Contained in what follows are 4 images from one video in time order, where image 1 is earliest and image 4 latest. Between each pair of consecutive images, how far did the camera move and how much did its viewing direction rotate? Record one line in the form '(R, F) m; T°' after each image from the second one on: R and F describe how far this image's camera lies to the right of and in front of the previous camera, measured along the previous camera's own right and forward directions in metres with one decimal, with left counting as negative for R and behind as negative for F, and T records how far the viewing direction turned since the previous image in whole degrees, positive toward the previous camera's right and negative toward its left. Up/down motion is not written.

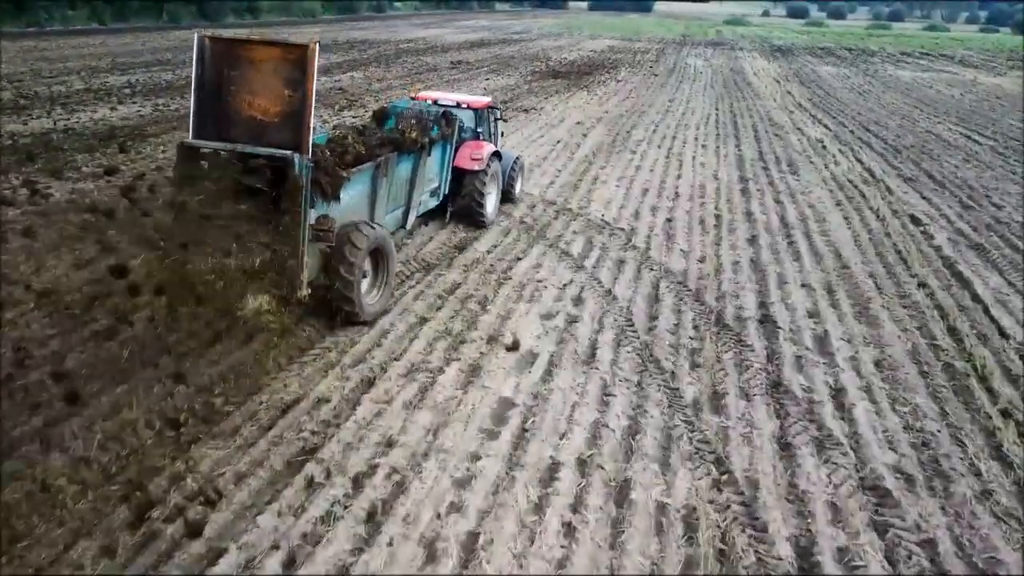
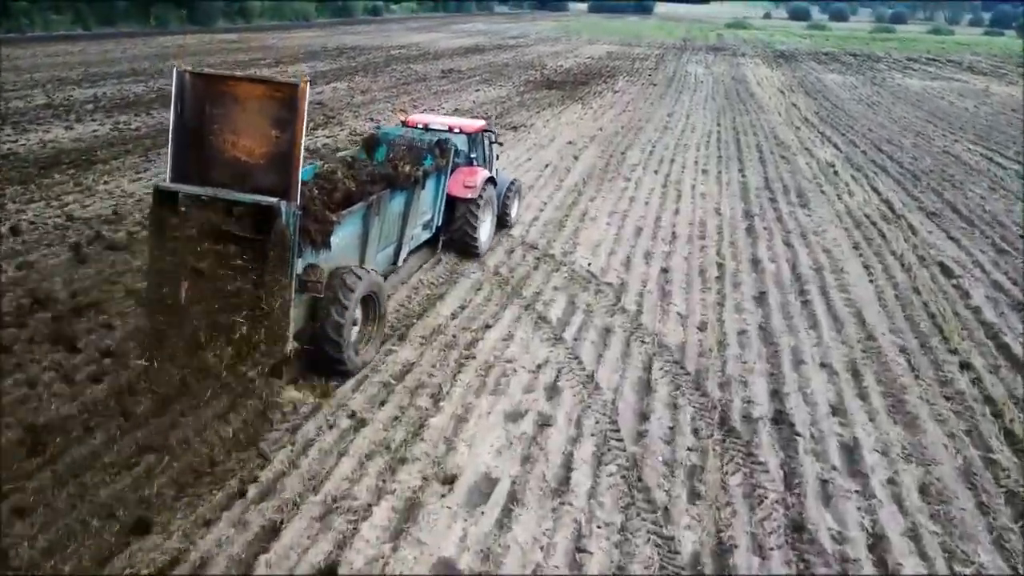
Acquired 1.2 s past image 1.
(+0.3, +1.2) m; 0°
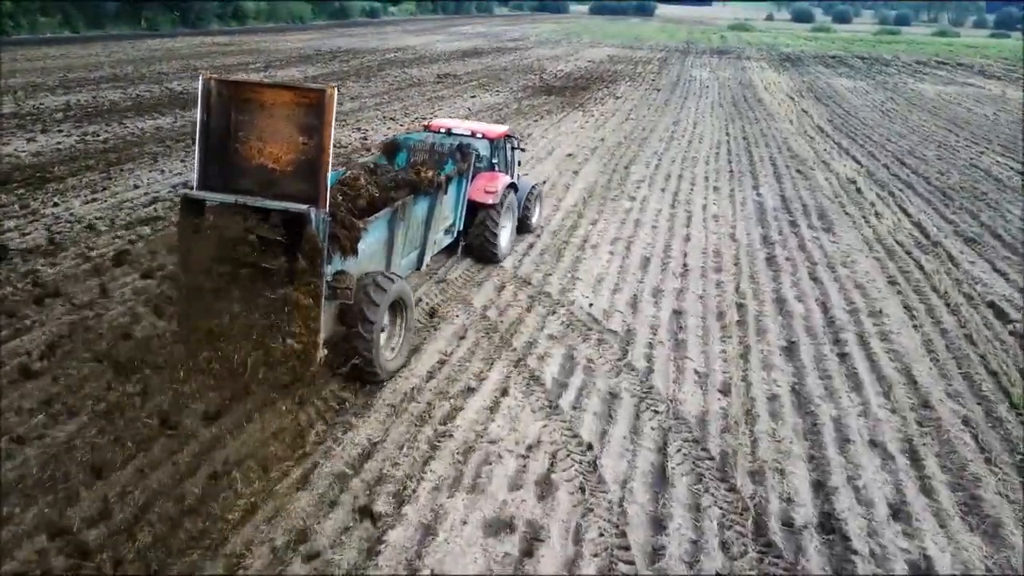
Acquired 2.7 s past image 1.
(+0.1, +1.1) m; 0°
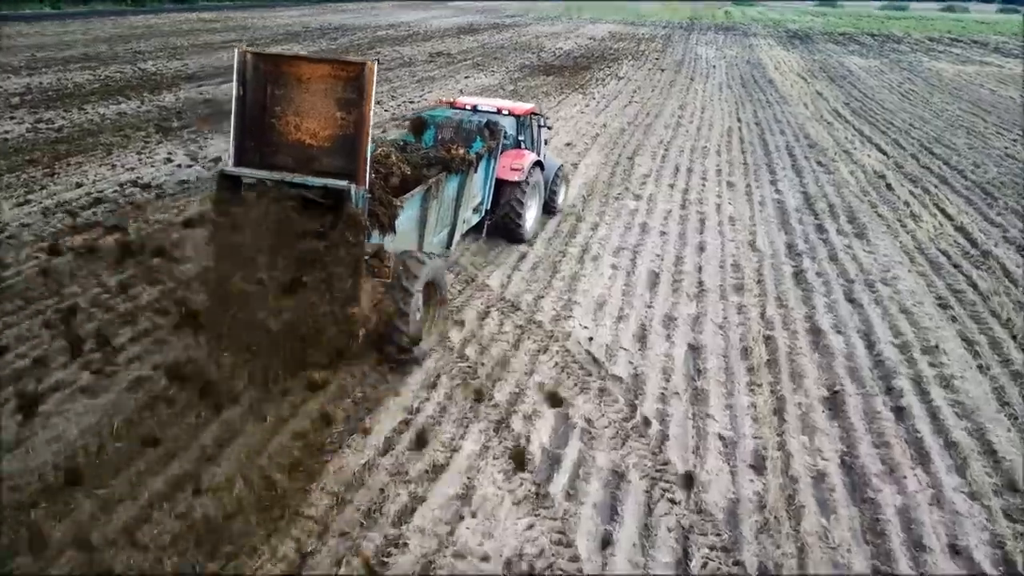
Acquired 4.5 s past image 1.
(+0.1, +1.2) m; 0°
